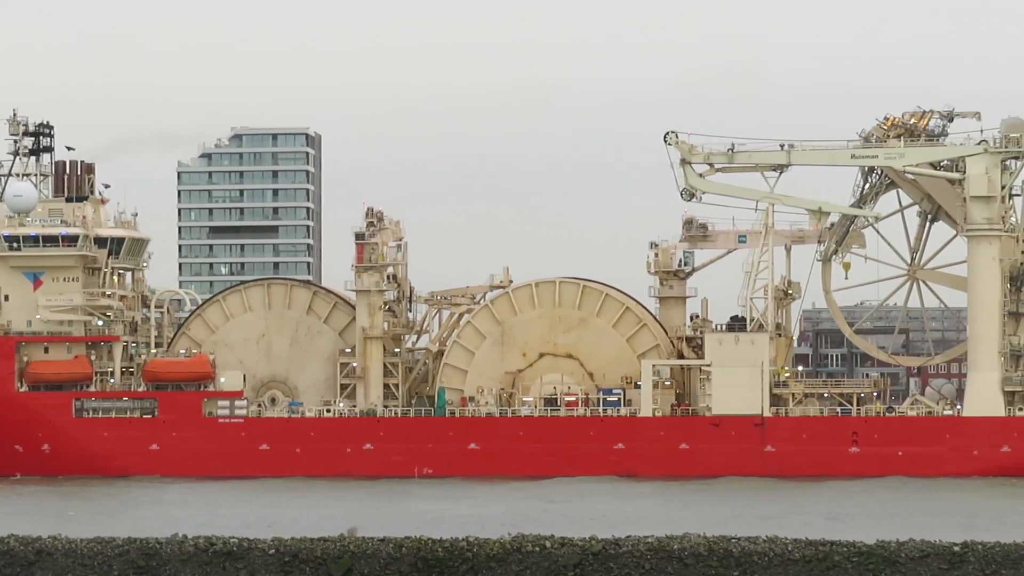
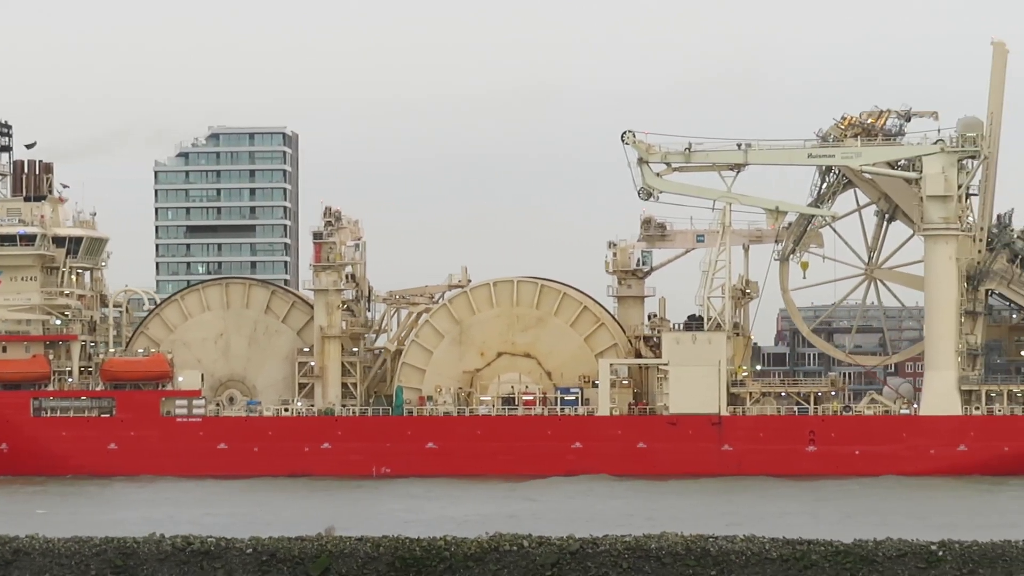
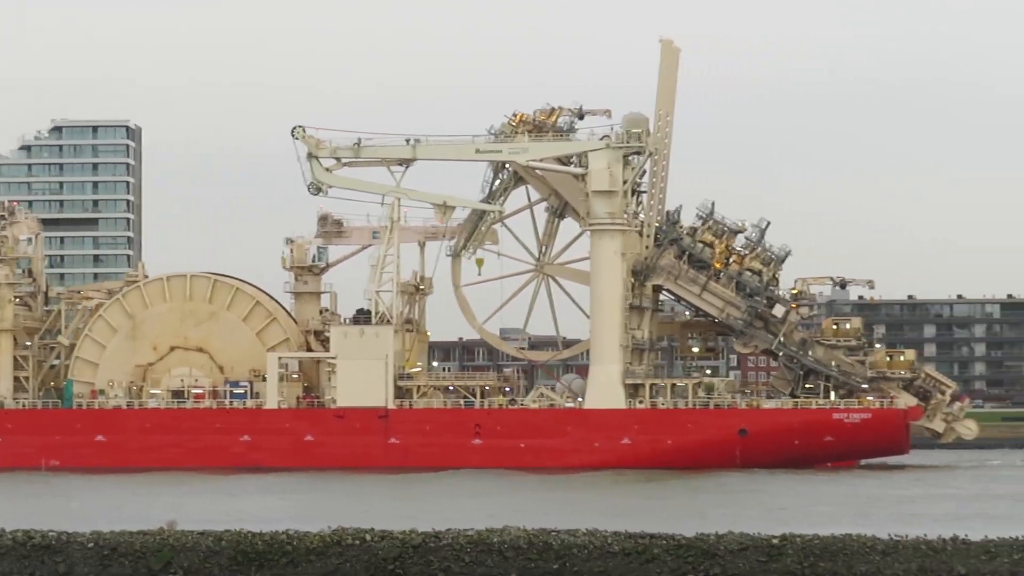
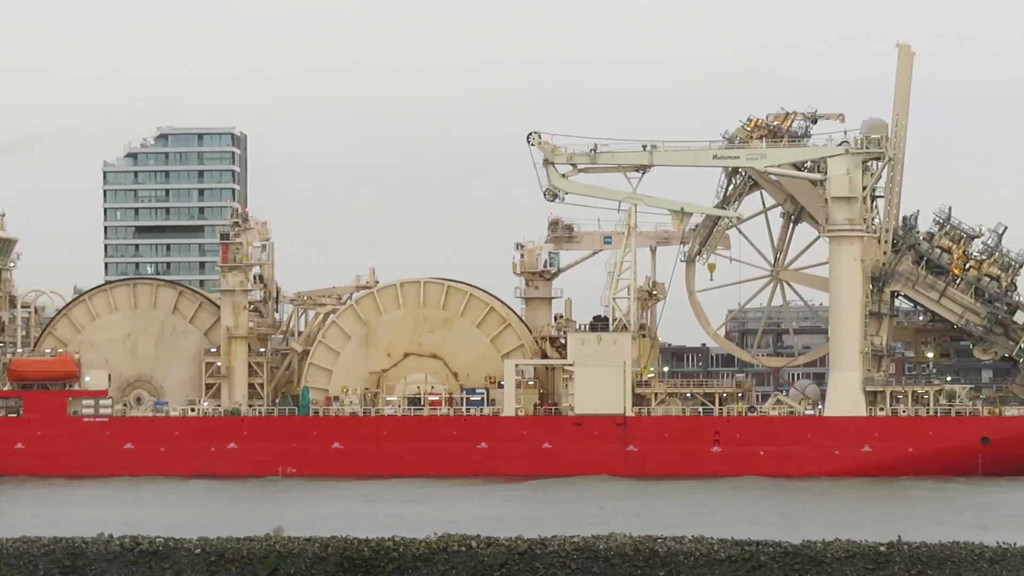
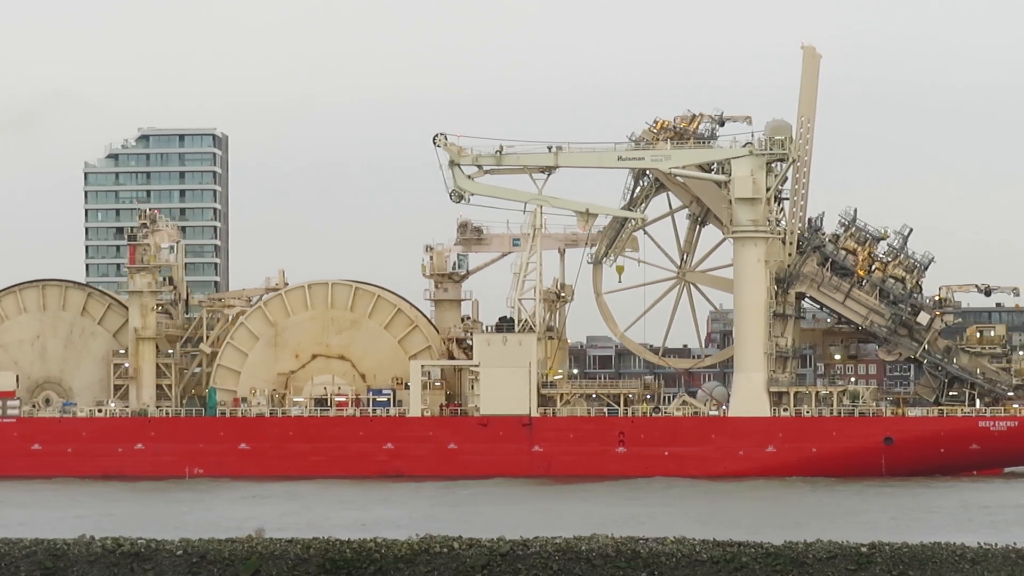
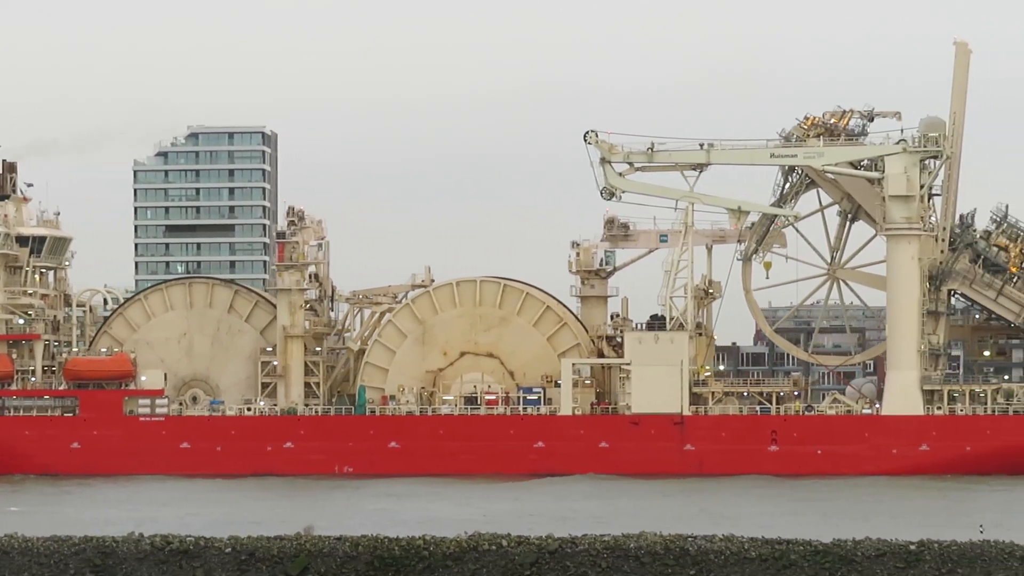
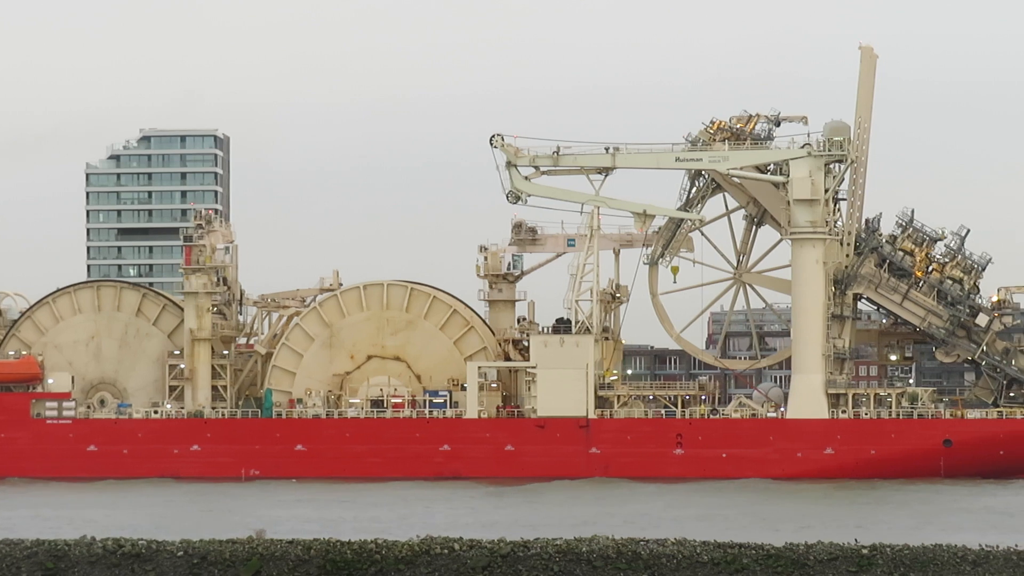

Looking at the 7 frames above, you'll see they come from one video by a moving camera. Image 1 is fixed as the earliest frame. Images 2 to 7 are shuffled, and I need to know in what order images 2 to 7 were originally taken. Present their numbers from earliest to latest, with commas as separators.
2, 6, 4, 7, 5, 3
